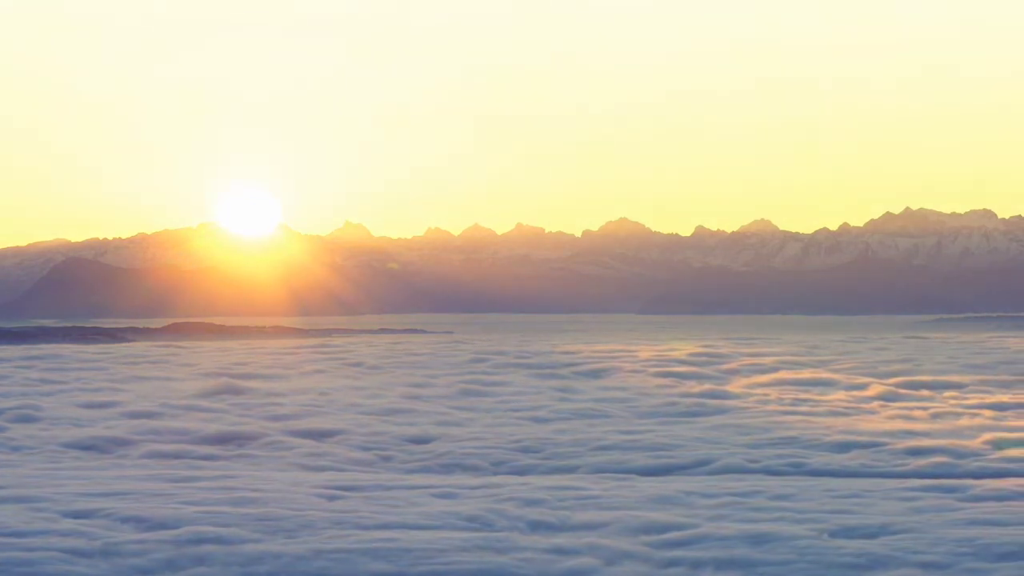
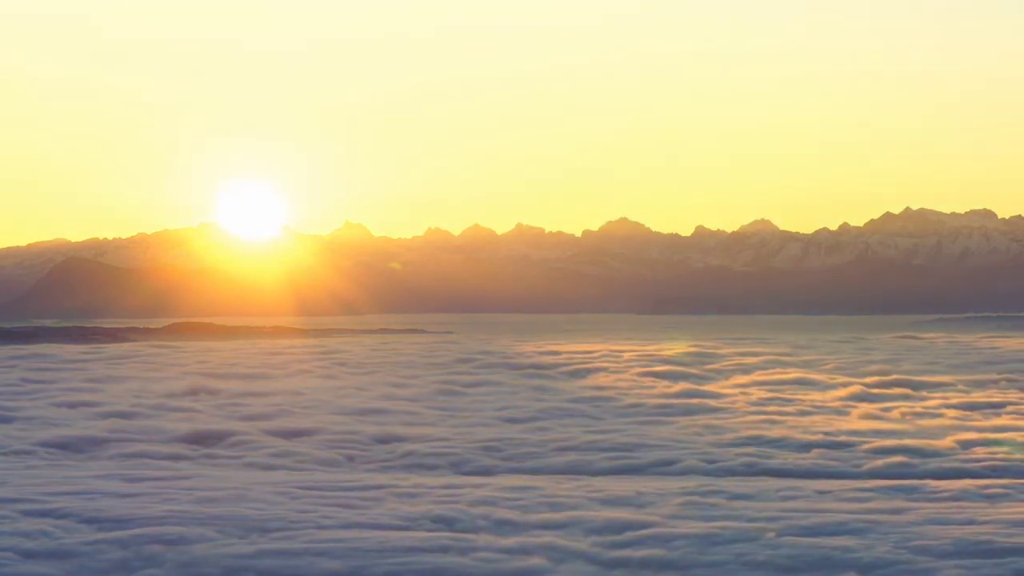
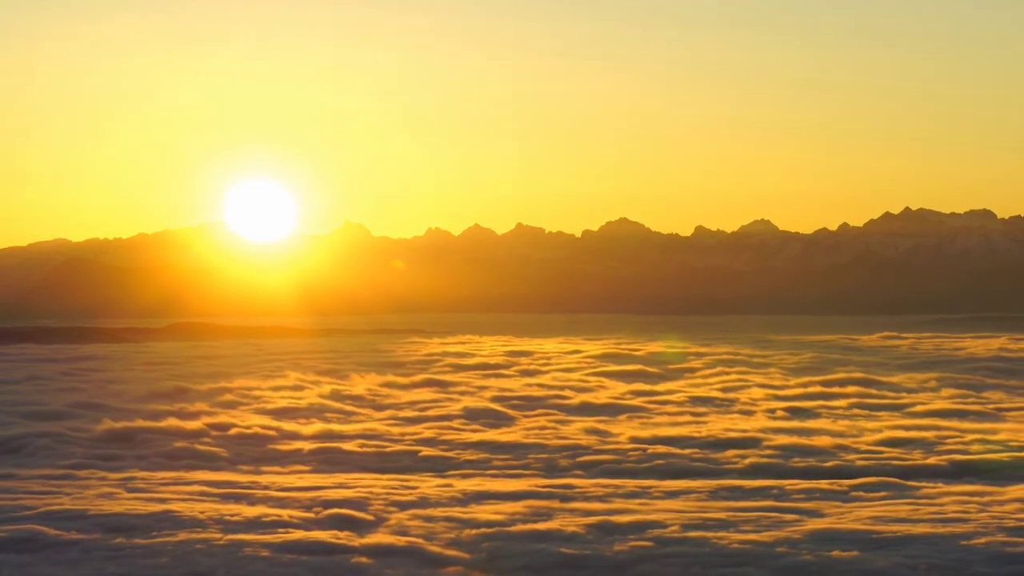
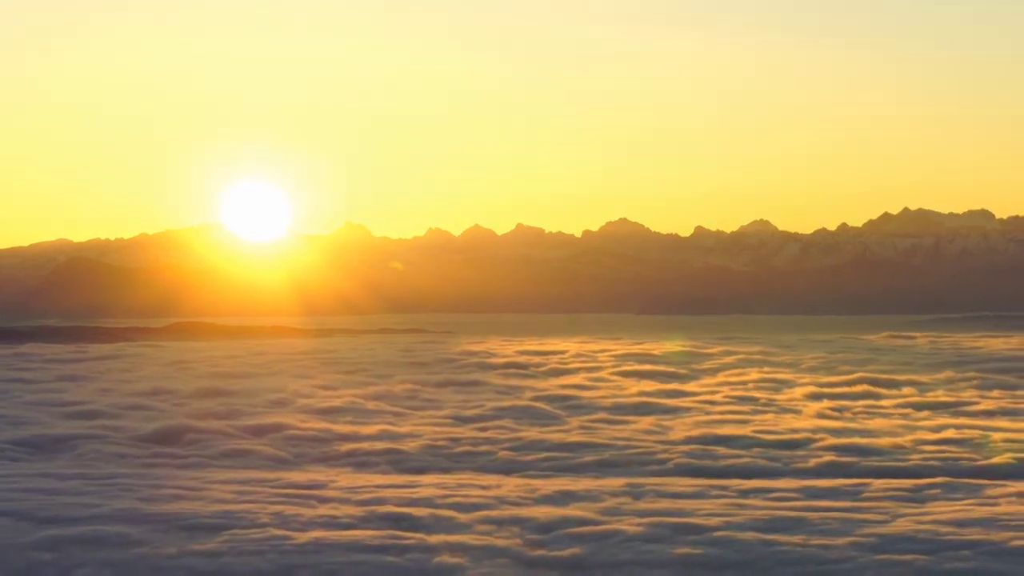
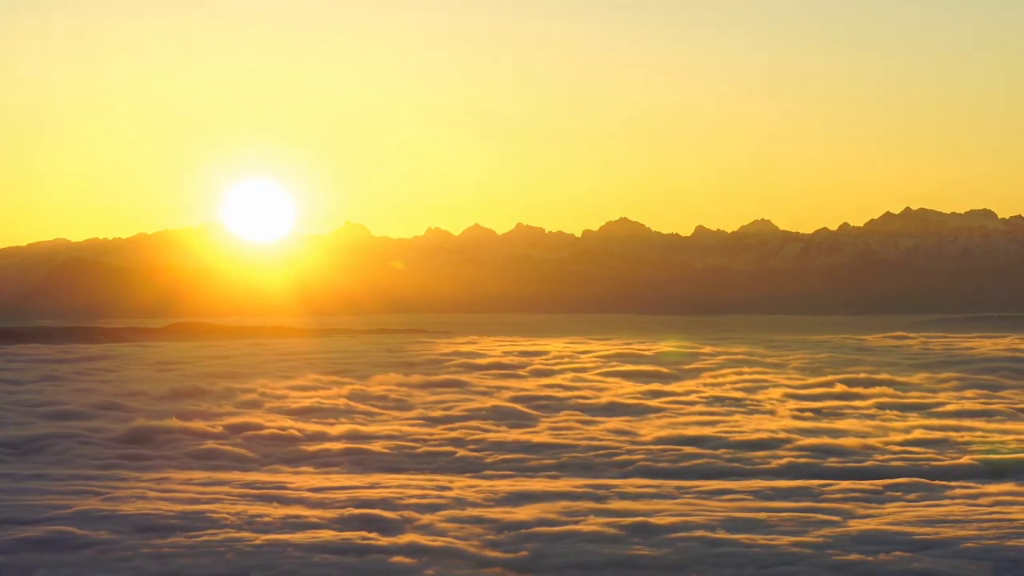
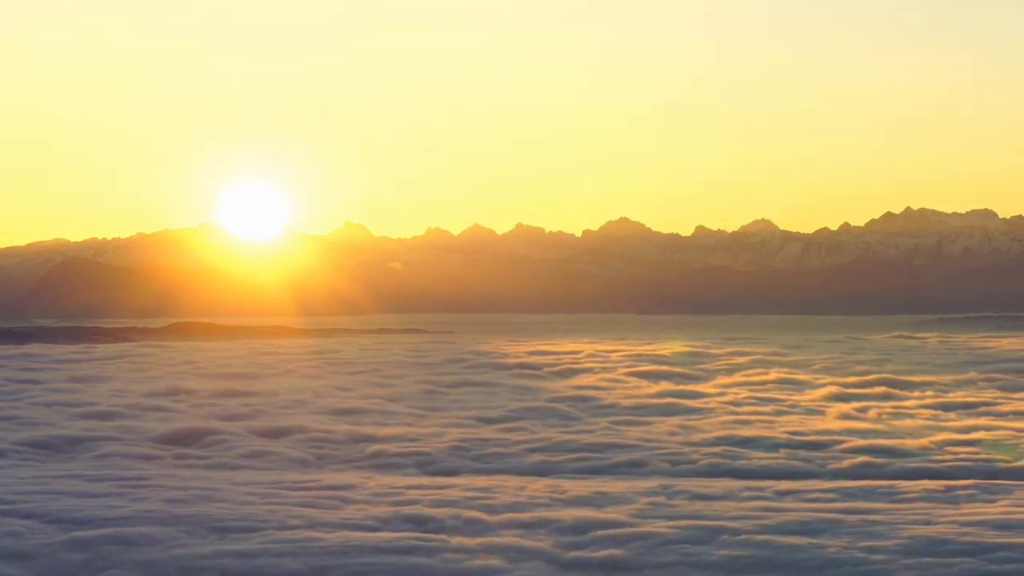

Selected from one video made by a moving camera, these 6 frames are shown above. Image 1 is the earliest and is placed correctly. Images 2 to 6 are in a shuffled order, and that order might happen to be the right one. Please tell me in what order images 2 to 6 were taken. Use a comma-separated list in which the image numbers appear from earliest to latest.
2, 6, 4, 5, 3
